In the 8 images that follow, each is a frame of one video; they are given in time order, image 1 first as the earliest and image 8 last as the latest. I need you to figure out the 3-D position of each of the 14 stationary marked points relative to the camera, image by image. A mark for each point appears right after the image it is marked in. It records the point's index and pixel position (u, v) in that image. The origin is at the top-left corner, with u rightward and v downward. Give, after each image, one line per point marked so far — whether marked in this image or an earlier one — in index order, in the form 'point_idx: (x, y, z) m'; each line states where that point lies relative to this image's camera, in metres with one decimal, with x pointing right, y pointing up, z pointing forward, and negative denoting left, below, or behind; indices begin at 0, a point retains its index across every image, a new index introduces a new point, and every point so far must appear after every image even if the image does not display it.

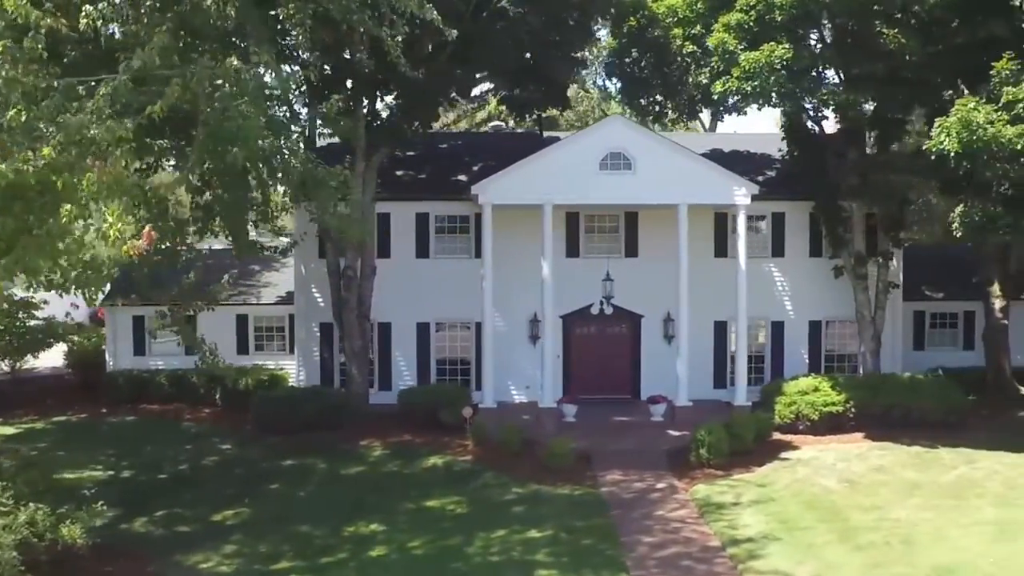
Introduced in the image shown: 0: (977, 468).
0: (+9.3, -3.6, +19.7) m
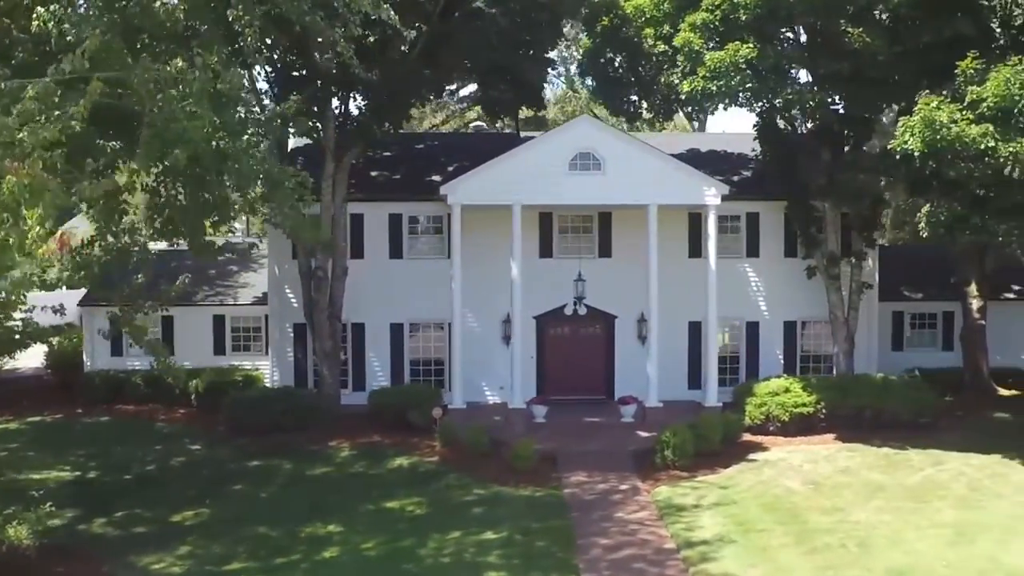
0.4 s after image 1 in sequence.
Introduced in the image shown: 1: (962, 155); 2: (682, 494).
0: (+8.6, -3.6, +19.6) m
1: (+8.5, +2.5, +18.6) m
2: (+3.1, -3.8, +18.3) m
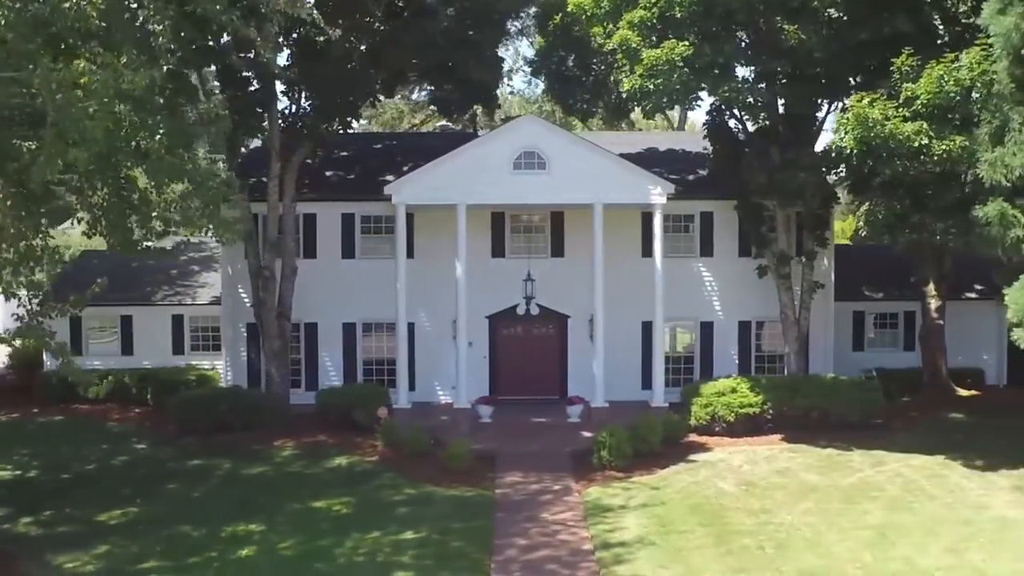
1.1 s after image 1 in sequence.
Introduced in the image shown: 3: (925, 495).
0: (+7.3, -3.6, +19.4) m
1: (+7.2, +2.5, +18.4) m
2: (+1.8, -3.8, +18.2) m
3: (+7.5, -3.8, +18.0) m
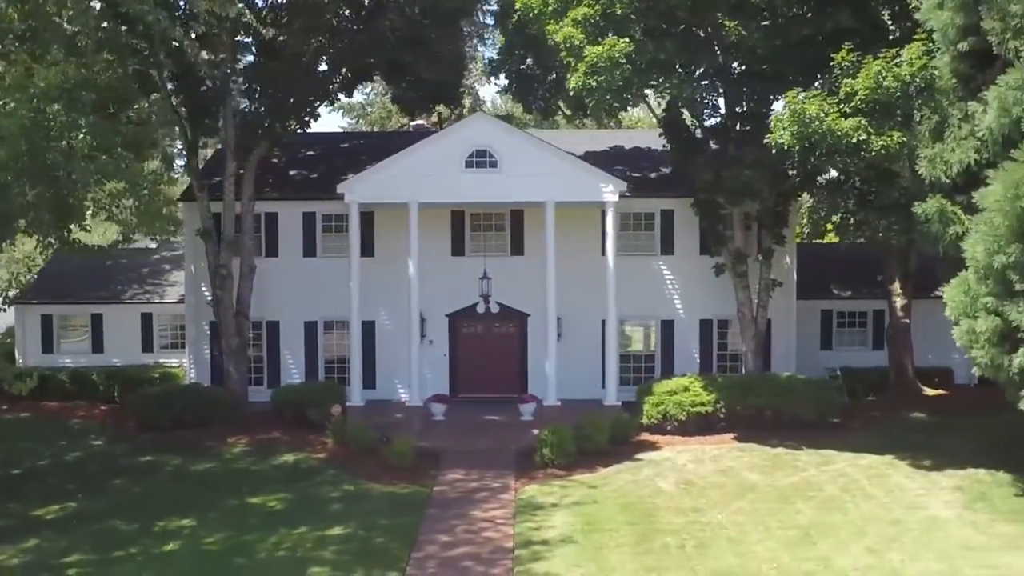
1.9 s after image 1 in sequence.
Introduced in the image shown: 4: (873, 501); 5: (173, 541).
0: (+6.1, -3.6, +19.2) m
1: (+6.0, +2.6, +18.2) m
2: (+0.6, -3.8, +18.2) m
3: (+6.3, -3.7, +17.8) m
4: (+6.4, -3.8, +17.5) m
5: (-5.6, -4.2, +16.2) m
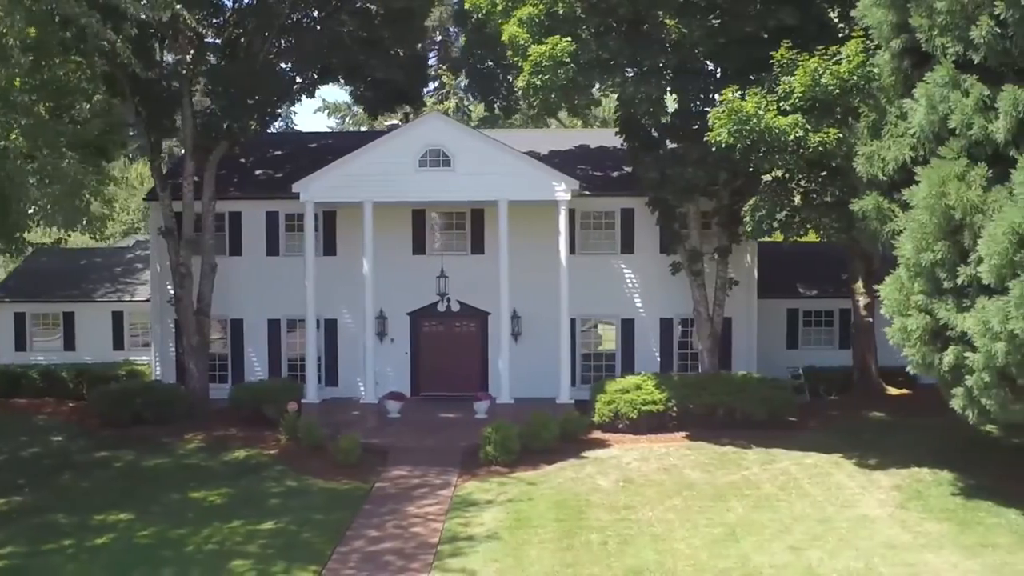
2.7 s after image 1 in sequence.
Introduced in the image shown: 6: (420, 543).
0: (+5.0, -3.5, +19.2) m
1: (+4.9, +2.6, +18.2) m
2: (-0.5, -3.7, +18.3) m
3: (+5.1, -3.7, +17.8) m
4: (+5.2, -3.7, +17.5) m
5: (-6.8, -4.1, +16.4) m
6: (-1.5, -4.1, +15.9) m
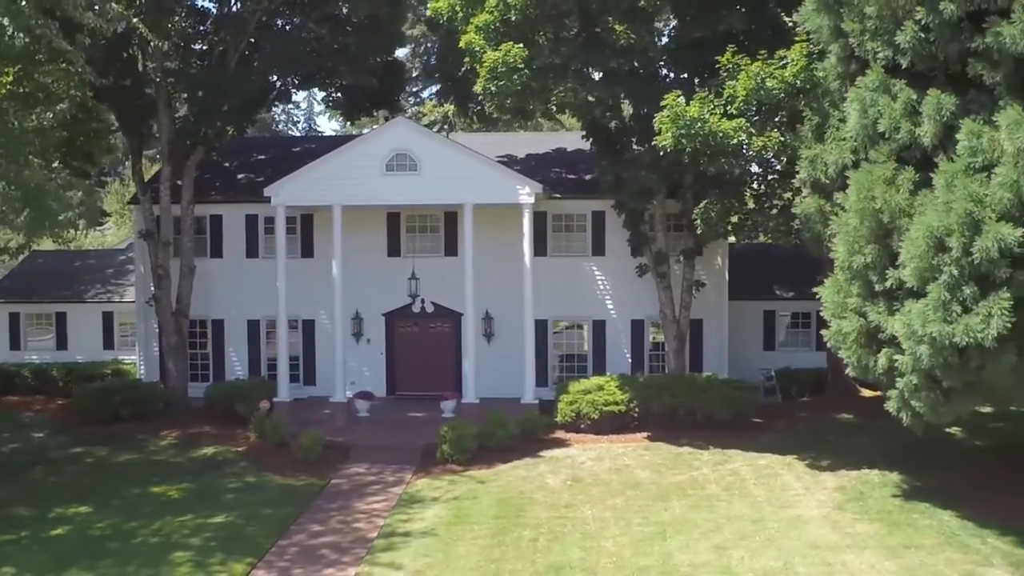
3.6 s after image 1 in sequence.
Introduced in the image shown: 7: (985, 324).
0: (+4.0, -3.6, +19.4) m
1: (+3.9, +2.6, +18.4) m
2: (-1.5, -3.8, +18.7) m
3: (+4.2, -3.7, +17.9) m
4: (+4.2, -3.8, +17.6) m
5: (-7.8, -4.1, +17.1) m
6: (-2.5, -4.1, +16.3) m
7: (+6.7, -0.5, +13.9) m
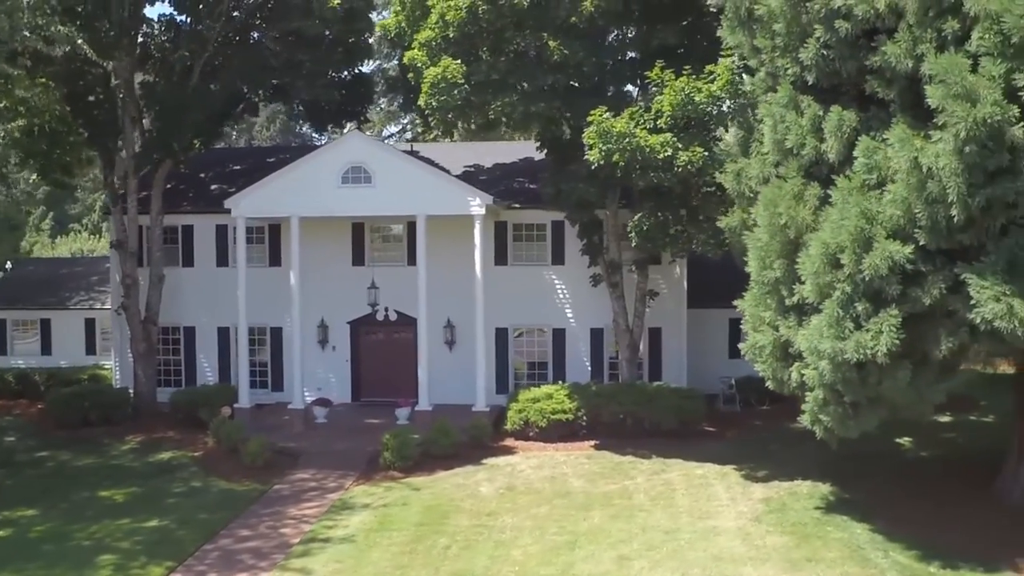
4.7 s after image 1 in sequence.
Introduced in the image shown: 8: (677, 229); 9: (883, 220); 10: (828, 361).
0: (+2.8, -3.8, +19.6) m
1: (+2.6, +2.3, +18.6) m
2: (-2.8, -4.0, +19.2) m
3: (+2.8, -4.0, +18.2) m
4: (+2.9, -4.0, +17.8) m
5: (-9.2, -4.4, +17.8) m
6: (-3.9, -4.4, +16.8) m
7: (+5.2, -0.7, +14.0) m
8: (+3.3, +1.2, +19.9) m
9: (+5.2, +1.0, +13.9) m
10: (+4.7, -1.1, +14.7) m
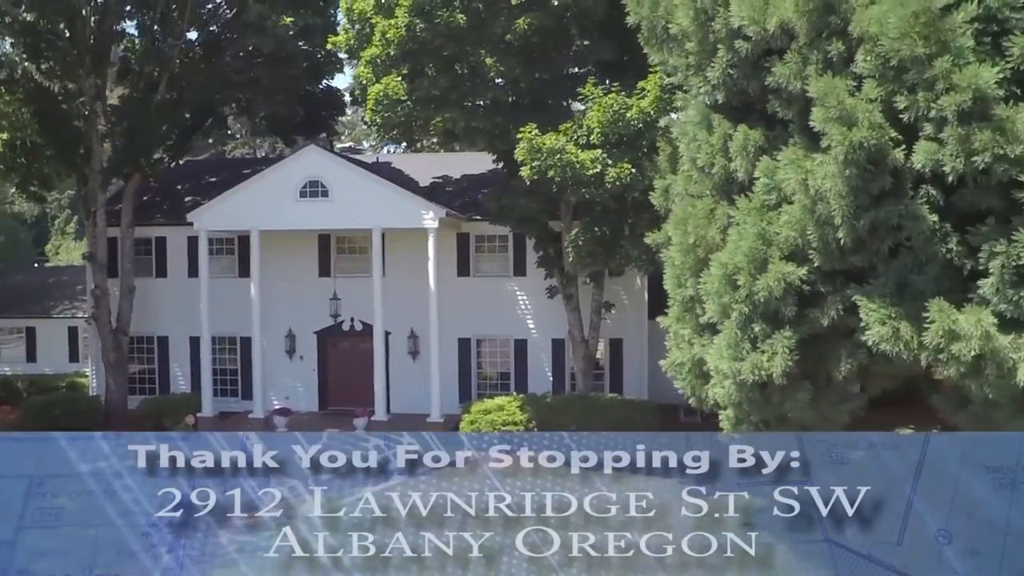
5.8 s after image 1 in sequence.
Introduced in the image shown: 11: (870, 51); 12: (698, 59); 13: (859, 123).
0: (+1.5, -4.1, +19.7) m
1: (+1.3, +2.1, +18.7) m
2: (-4.0, -4.3, +19.5) m
3: (+1.5, -4.3, +18.2) m
4: (+1.6, -4.3, +17.9) m
5: (-10.5, -4.7, +18.4) m
6: (-5.3, -4.6, +17.2) m
7: (+3.7, -1.0, +14.0) m
8: (+2.1, +0.9, +20.0) m
9: (+3.8, +0.7, +13.9) m
10: (+3.2, -1.4, +14.7) m
11: (+4.6, +3.0, +12.6) m
12: (+3.0, +3.7, +15.7) m
13: (+4.4, +2.1, +12.4) m
